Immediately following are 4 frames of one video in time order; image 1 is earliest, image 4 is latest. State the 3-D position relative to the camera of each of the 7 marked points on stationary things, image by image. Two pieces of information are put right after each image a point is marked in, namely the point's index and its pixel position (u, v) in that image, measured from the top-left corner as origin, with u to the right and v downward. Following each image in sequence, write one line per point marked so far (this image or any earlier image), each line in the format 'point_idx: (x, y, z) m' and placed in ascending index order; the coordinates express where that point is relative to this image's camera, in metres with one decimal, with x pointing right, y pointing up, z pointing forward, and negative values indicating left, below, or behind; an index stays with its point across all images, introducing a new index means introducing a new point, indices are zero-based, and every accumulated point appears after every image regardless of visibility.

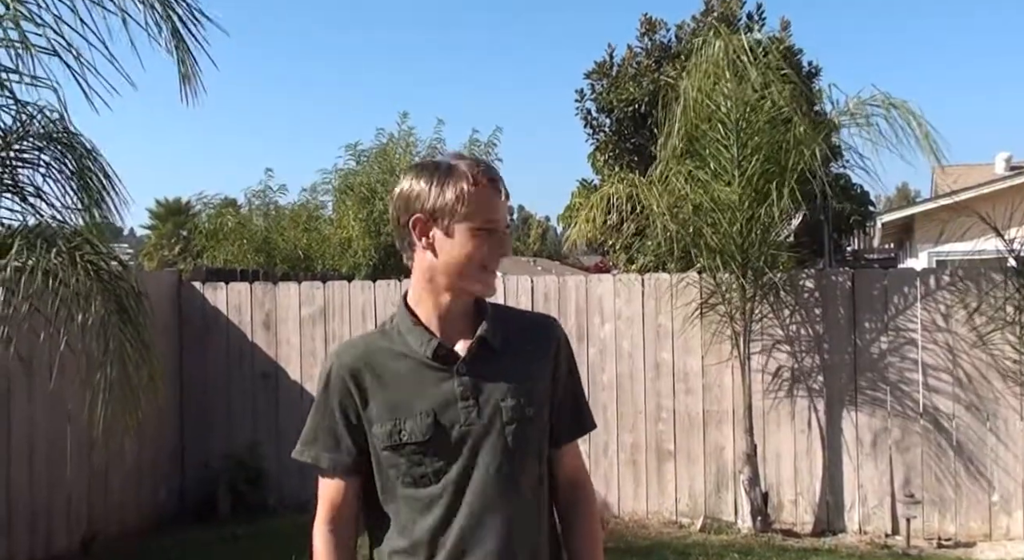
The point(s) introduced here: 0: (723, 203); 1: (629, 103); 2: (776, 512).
0: (+1.4, +0.5, +6.2) m
1: (+1.0, +1.5, +8.1) m
2: (+1.9, -1.6, +6.3) m
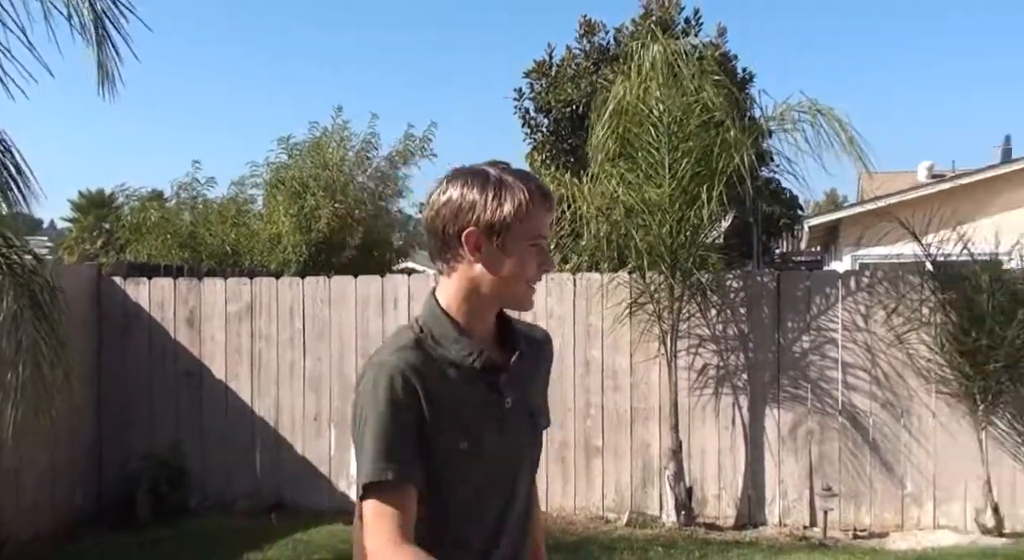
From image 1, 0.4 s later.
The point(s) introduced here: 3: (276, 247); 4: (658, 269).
0: (+1.0, +0.5, +6.3) m
1: (+0.4, +1.6, +8.1) m
2: (+1.4, -1.6, +6.5) m
3: (-2.0, +0.3, +7.8) m
4: (+1.0, +0.1, +6.6) m
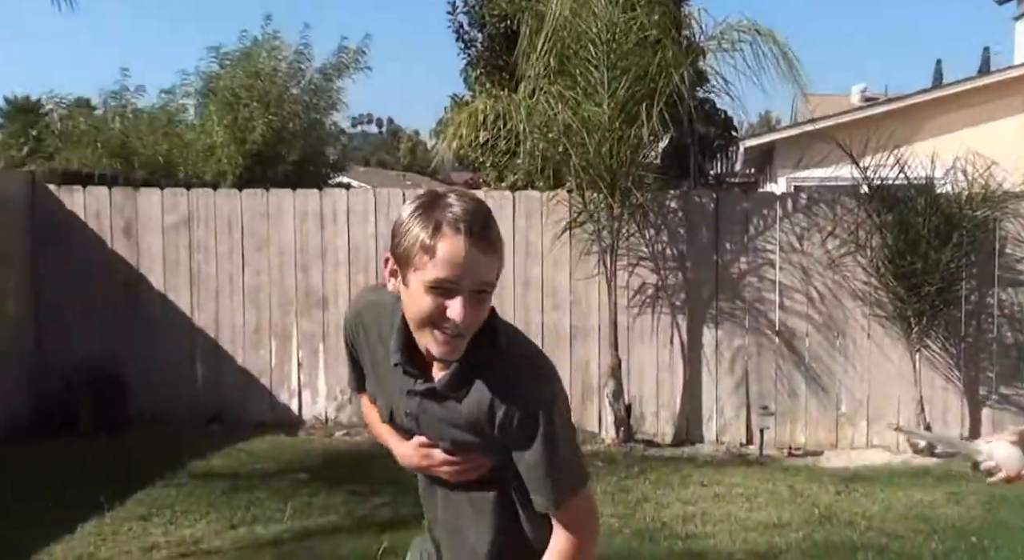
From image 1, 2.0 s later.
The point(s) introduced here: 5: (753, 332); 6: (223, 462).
0: (+0.6, +1.1, +6.2) m
1: (0.0, +2.3, +7.9) m
2: (+0.9, -1.0, +6.6) m
3: (-2.5, +1.0, +7.6) m
4: (+0.6, +0.7, +6.5) m
5: (+1.7, -0.4, +6.7) m
6: (-2.0, -1.3, +6.6) m
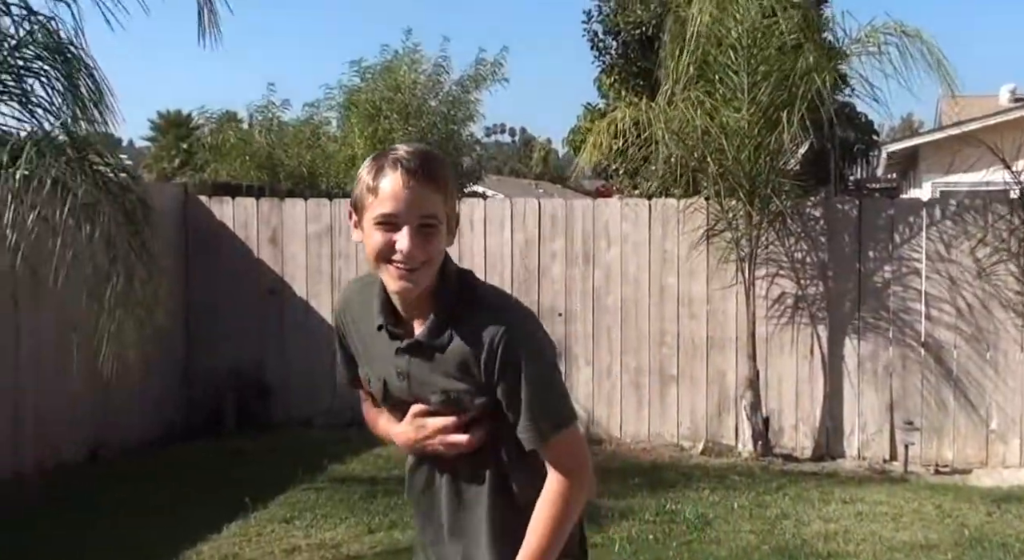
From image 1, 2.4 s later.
0: (+1.5, +1.0, +6.1) m
1: (+1.1, +2.2, +7.9) m
2: (+1.9, -1.1, +6.4) m
3: (-1.4, +0.9, +7.8) m
4: (+1.6, +0.6, +6.4) m
5: (+2.7, -0.4, +6.5) m
6: (-1.0, -1.3, +6.7) m
